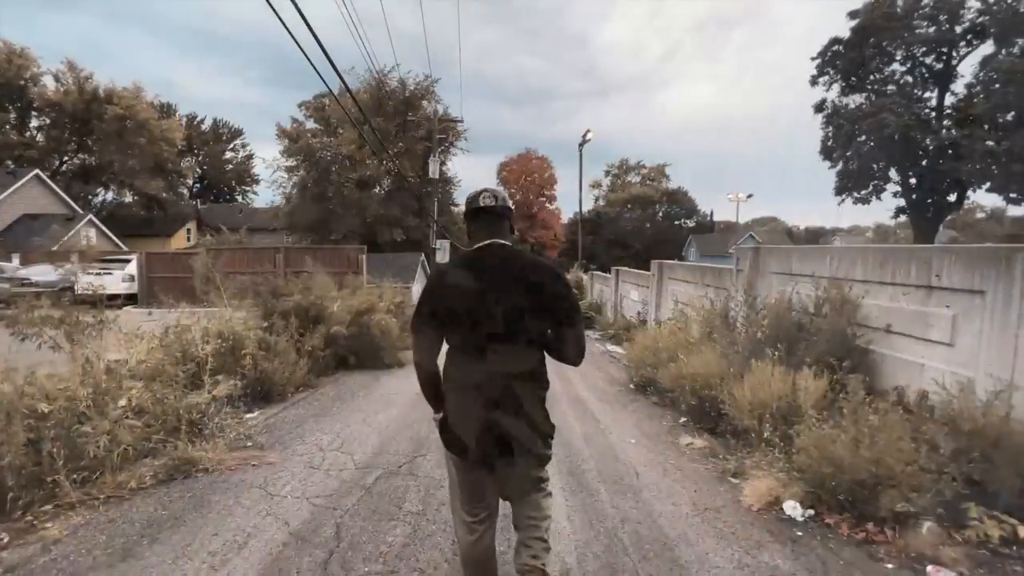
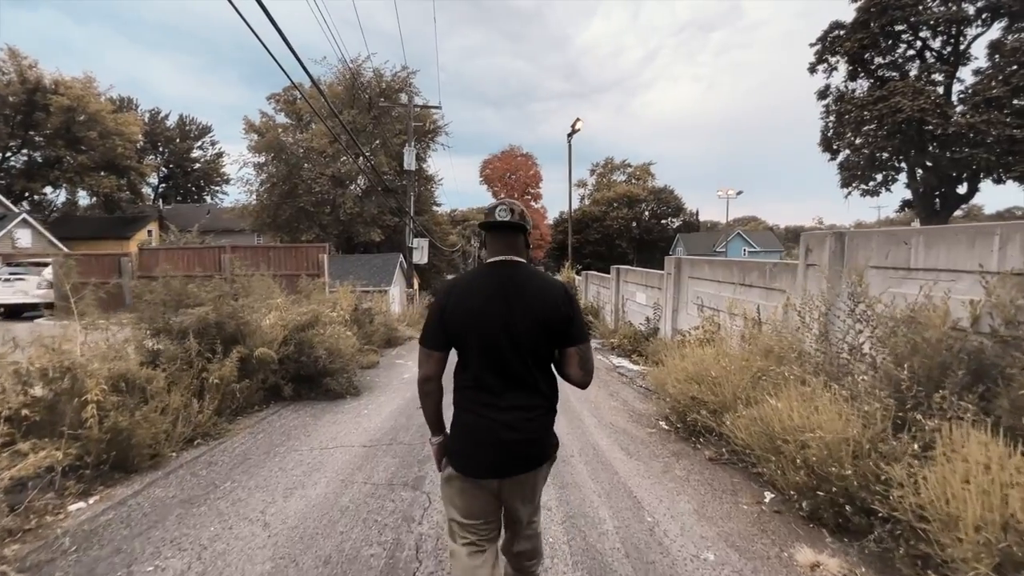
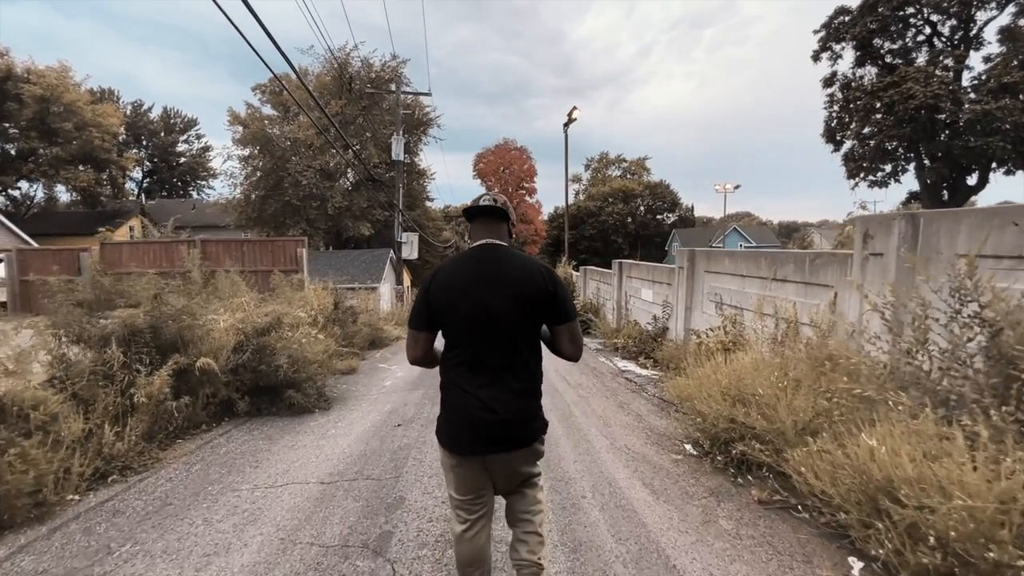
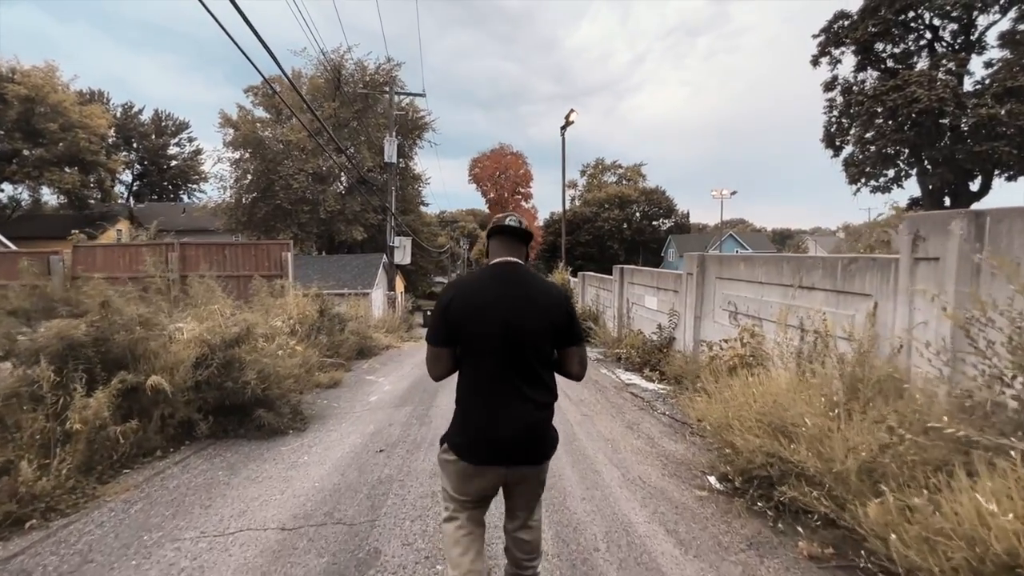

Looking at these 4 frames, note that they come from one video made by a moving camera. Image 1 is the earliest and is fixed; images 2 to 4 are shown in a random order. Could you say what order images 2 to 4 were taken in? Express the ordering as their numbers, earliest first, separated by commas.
2, 3, 4
